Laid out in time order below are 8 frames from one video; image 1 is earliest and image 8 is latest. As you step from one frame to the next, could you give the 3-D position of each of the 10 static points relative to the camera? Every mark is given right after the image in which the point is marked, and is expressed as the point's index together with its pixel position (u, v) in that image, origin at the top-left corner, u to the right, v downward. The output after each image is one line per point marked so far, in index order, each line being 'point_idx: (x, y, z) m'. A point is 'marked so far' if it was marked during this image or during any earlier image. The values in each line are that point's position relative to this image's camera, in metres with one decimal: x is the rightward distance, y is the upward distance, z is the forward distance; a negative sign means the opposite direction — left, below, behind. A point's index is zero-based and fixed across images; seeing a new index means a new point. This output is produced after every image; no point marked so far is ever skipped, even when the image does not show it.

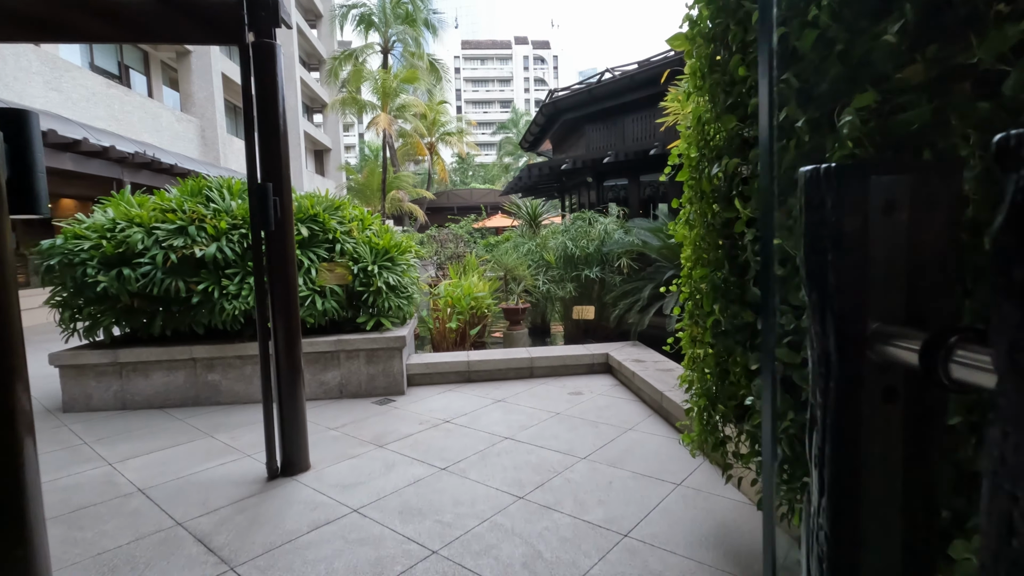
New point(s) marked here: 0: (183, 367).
0: (-2.4, -0.6, +3.9) m
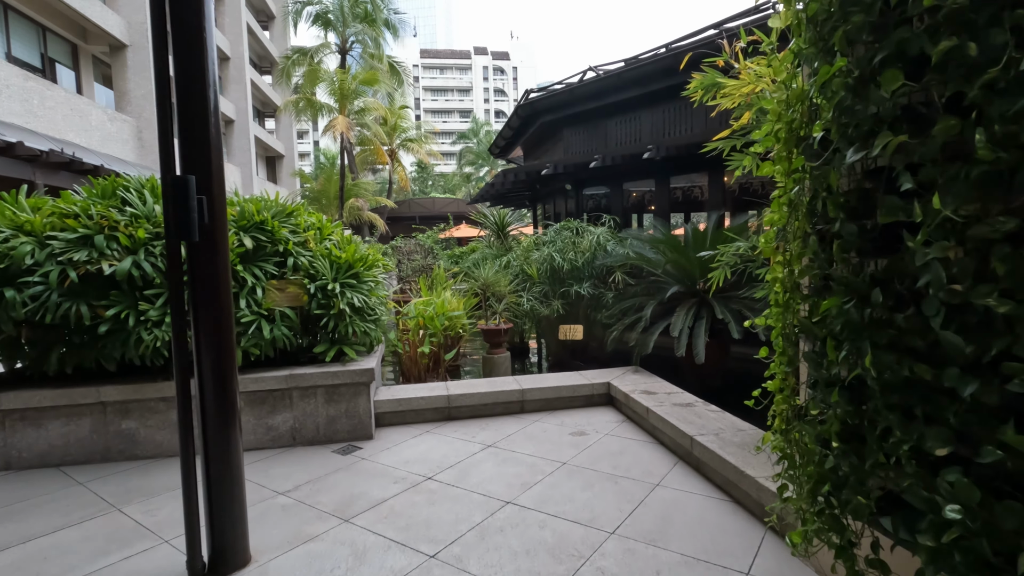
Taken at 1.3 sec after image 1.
0: (-2.4, -0.7, +3.0) m
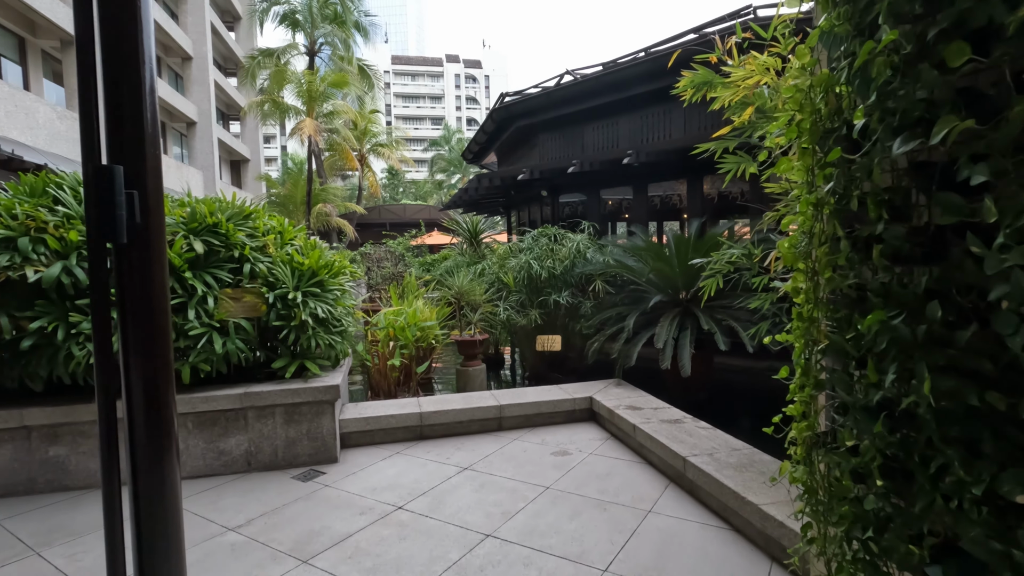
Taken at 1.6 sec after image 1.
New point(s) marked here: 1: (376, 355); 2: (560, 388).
0: (-2.5, -0.8, +2.7) m
1: (-1.2, -0.6, +4.6) m
2: (+0.4, -0.7, +3.9) m
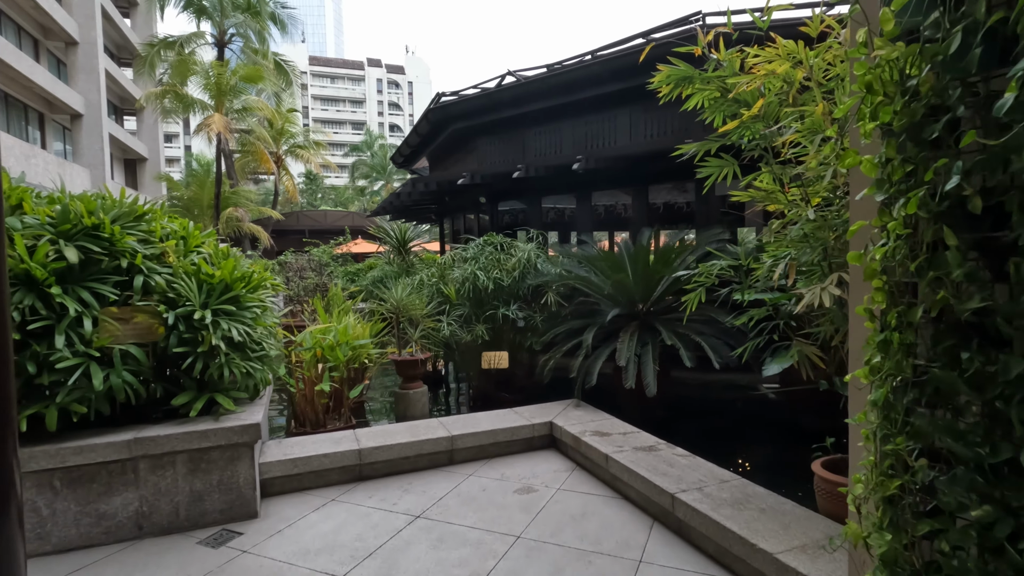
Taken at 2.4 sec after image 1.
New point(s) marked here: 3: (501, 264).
0: (-2.7, -0.8, +1.9) m
1: (-1.6, -0.7, +4.0) m
2: (0.0, -0.8, +3.5) m
3: (-0.1, +0.2, +4.5) m
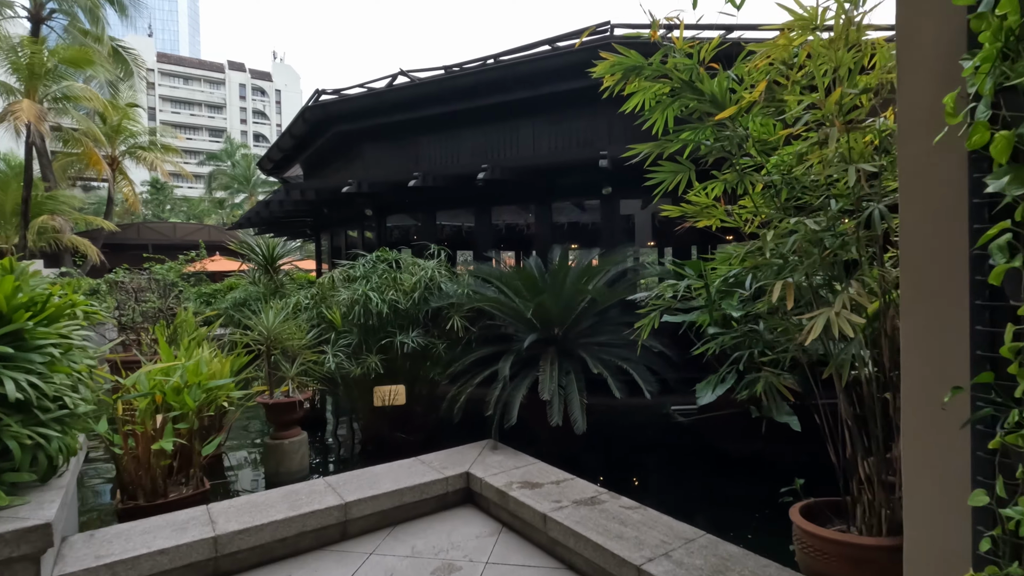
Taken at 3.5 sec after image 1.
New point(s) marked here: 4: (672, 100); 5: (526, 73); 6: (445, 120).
0: (-2.7, -0.9, +0.8) m
1: (-2.2, -0.8, +3.0) m
2: (-0.5, -1.0, +2.9) m
3: (-0.8, 0.0, +3.9) m
4: (+0.6, +0.7, +2.1) m
5: (+0.1, +1.8, +4.6) m
6: (-0.7, +1.7, +5.4) m
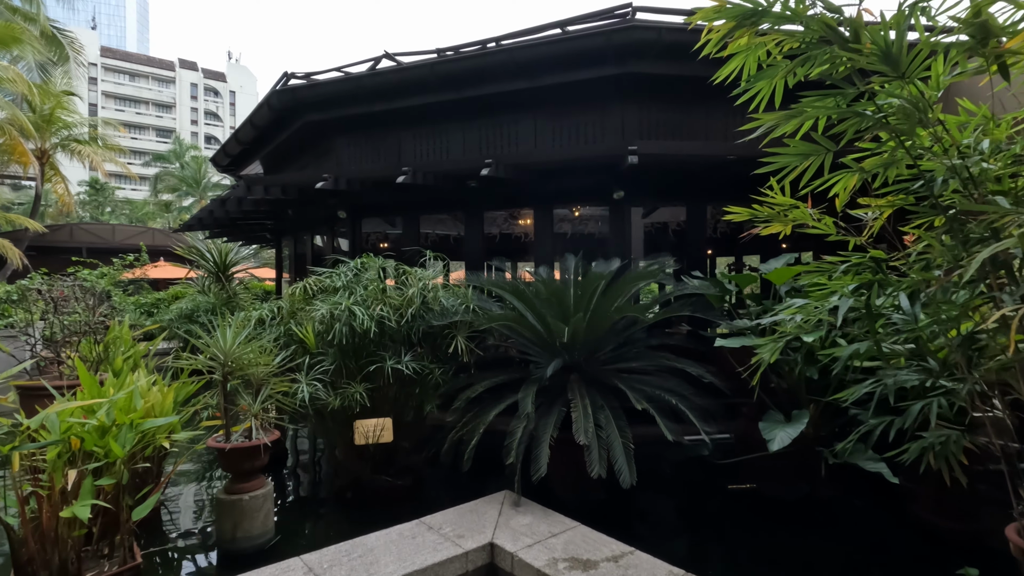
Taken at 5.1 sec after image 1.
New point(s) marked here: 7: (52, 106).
0: (-2.4, -0.9, -0.1) m
1: (-2.0, -0.9, +2.3) m
2: (-0.4, -1.0, +2.3) m
3: (-0.7, 0.0, +3.2) m
4: (+0.9, +0.7, +1.6) m
5: (+0.1, +1.7, +4.0) m
6: (-0.7, +1.6, +4.8) m
7: (-9.6, +3.8, +11.1) m
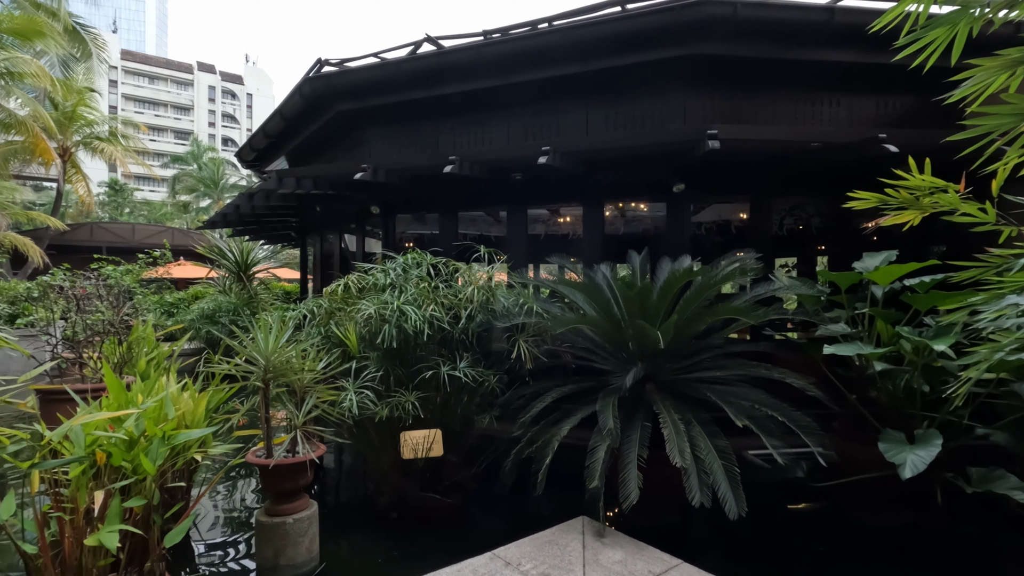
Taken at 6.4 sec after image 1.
0: (-2.1, -0.9, -0.3) m
1: (-1.7, -0.9, +2.0) m
2: (0.0, -1.0, +2.0) m
3: (-0.4, 0.0, +2.9) m
4: (+1.2, +0.7, +1.2) m
5: (+0.5, +1.7, +3.7) m
6: (-0.3, +1.6, +4.5) m
7: (-9.1, +3.8, +11.0) m
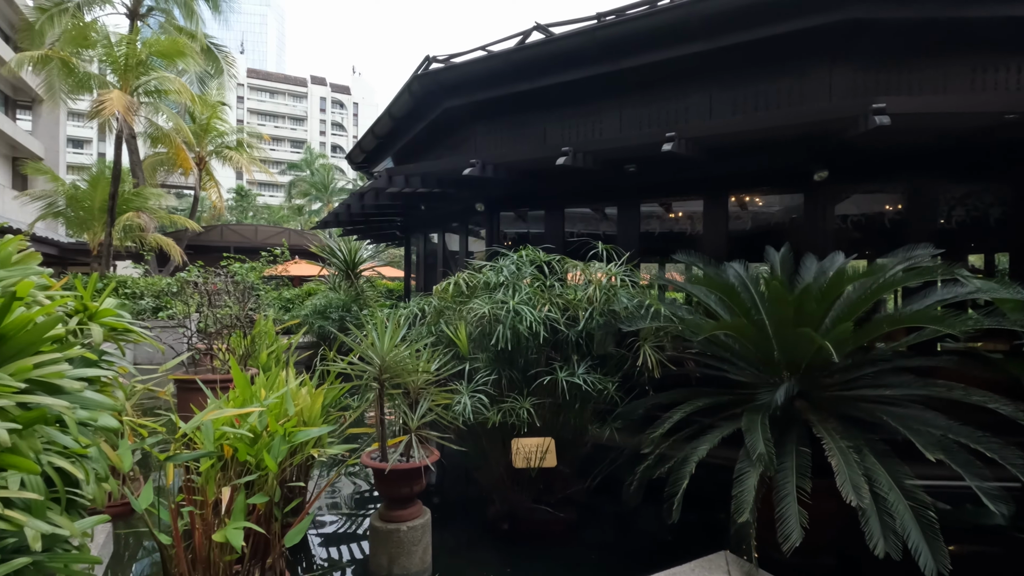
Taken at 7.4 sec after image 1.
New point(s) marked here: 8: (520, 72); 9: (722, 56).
0: (-2.1, -0.8, -0.2) m
1: (-1.2, -0.8, +2.0) m
2: (+0.4, -1.0, +1.7) m
3: (+0.2, 0.0, +2.7) m
4: (+1.5, +0.7, +0.8) m
5: (+1.3, +1.7, +3.3) m
6: (+0.6, +1.6, +4.2) m
7: (-6.9, +3.9, +12.2) m
8: (+0.1, +1.7, +4.3) m
9: (+1.4, +1.6, +3.6) m
